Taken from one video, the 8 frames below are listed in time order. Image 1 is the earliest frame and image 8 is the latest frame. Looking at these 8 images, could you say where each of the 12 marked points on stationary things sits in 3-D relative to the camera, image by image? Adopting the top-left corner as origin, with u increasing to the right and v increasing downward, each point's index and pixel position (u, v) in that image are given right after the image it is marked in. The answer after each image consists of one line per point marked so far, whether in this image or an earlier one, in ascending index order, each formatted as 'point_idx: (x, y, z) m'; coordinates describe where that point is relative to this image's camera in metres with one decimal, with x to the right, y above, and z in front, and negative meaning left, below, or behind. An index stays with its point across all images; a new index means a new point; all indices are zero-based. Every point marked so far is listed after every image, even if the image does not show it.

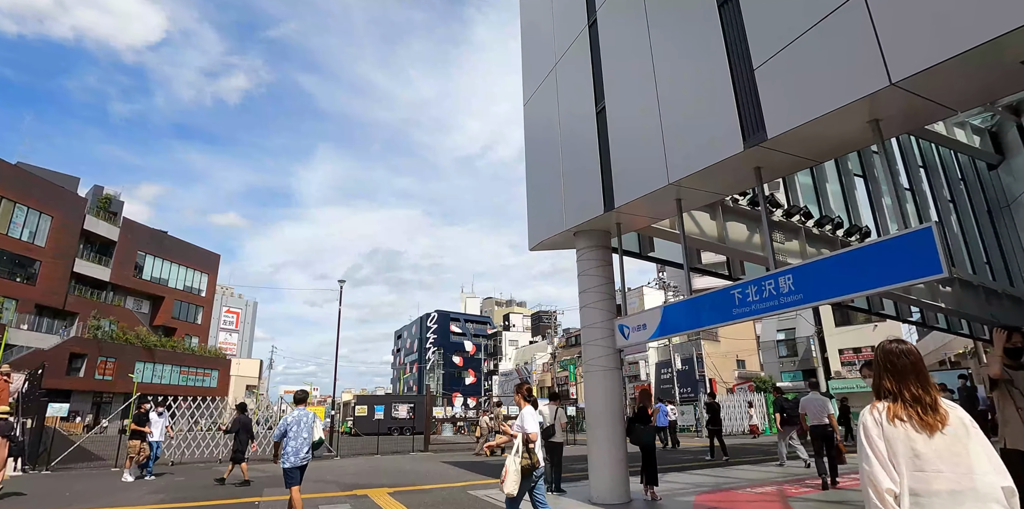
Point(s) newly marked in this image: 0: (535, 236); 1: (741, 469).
0: (+0.5, +0.3, +10.9) m
1: (+5.2, -4.8, +12.2) m
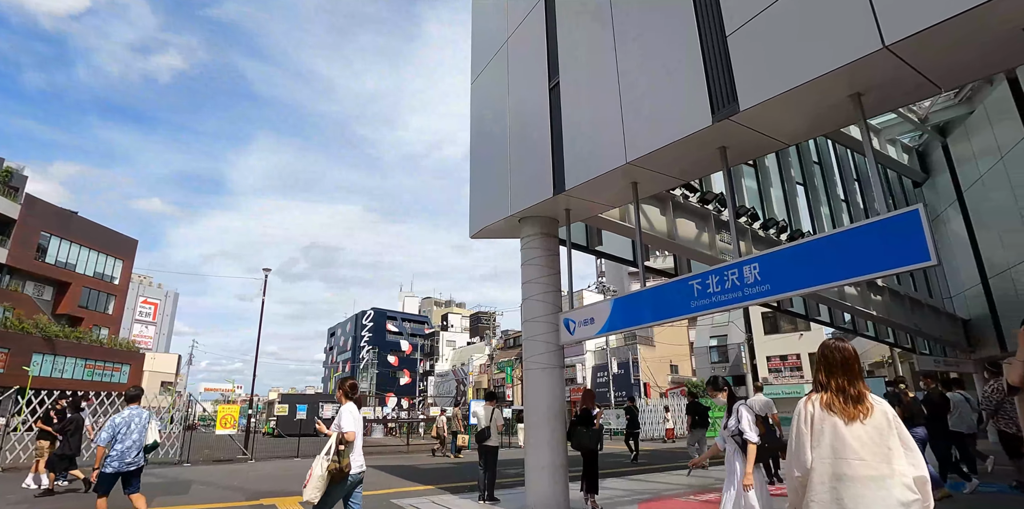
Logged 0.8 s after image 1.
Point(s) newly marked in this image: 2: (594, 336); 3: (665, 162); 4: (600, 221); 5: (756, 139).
0: (-0.6, +0.6, +10.0) m
1: (+3.7, -4.8, +11.8) m
2: (+1.1, -1.1, +7.4) m
3: (+1.9, +1.2, +6.7) m
4: (+1.6, +0.6, +9.9) m
5: (+2.8, +1.3, +5.9) m
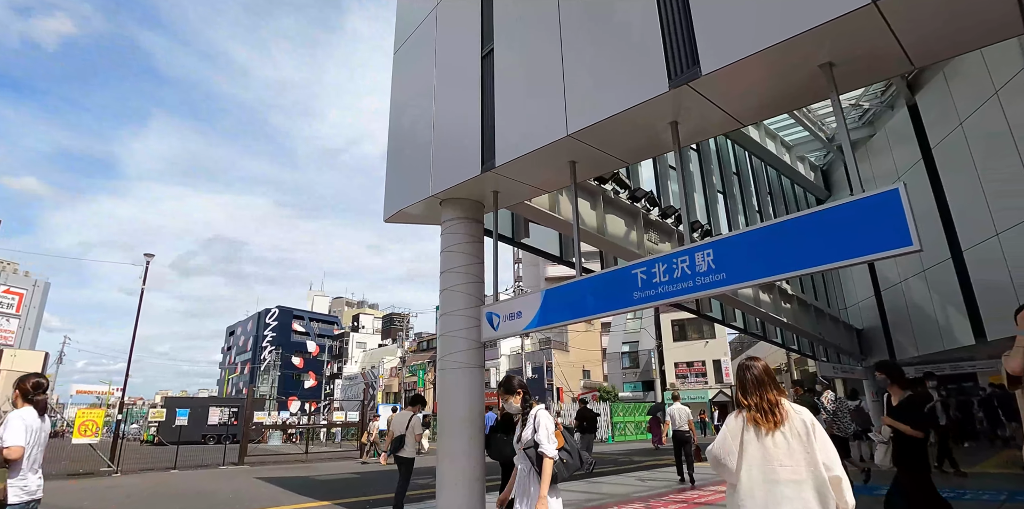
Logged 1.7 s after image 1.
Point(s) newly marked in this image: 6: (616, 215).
0: (-1.9, +0.8, +8.9) m
1: (+1.8, -4.7, +11.3) m
2: (+0.1, -0.9, +6.6) m
3: (+1.1, +1.3, +6.0) m
4: (+0.3, +0.7, +9.1) m
5: (+2.1, +1.4, +5.4) m
6: (+2.1, +0.8, +11.1) m
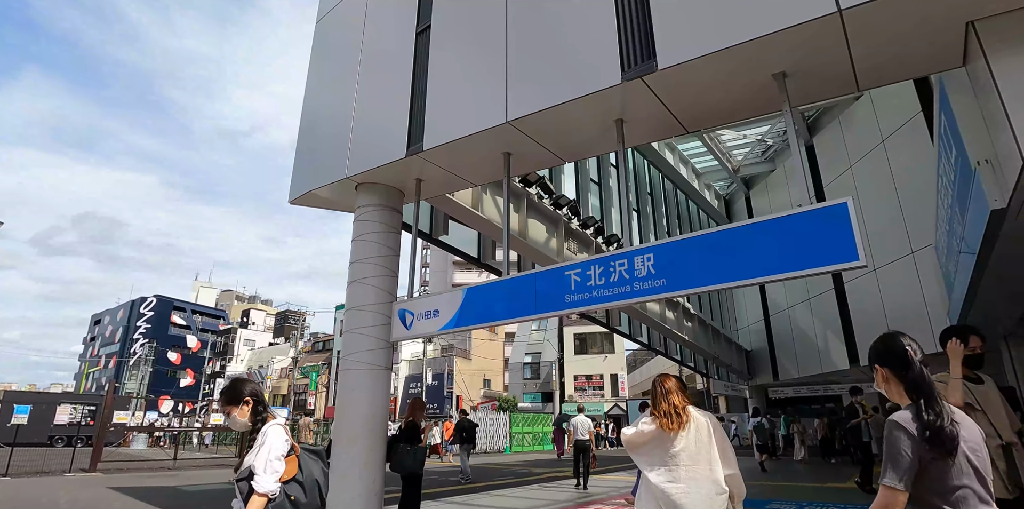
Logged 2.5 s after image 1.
0: (-3.1, +1.0, +8.0) m
1: (-0.2, -4.8, +10.9) m
2: (-0.9, -0.9, +6.0) m
3: (+0.4, +1.3, +5.7) m
4: (-1.0, +0.8, +8.6) m
5: (+1.5, +1.3, +5.2) m
6: (+0.5, +0.7, +10.9) m
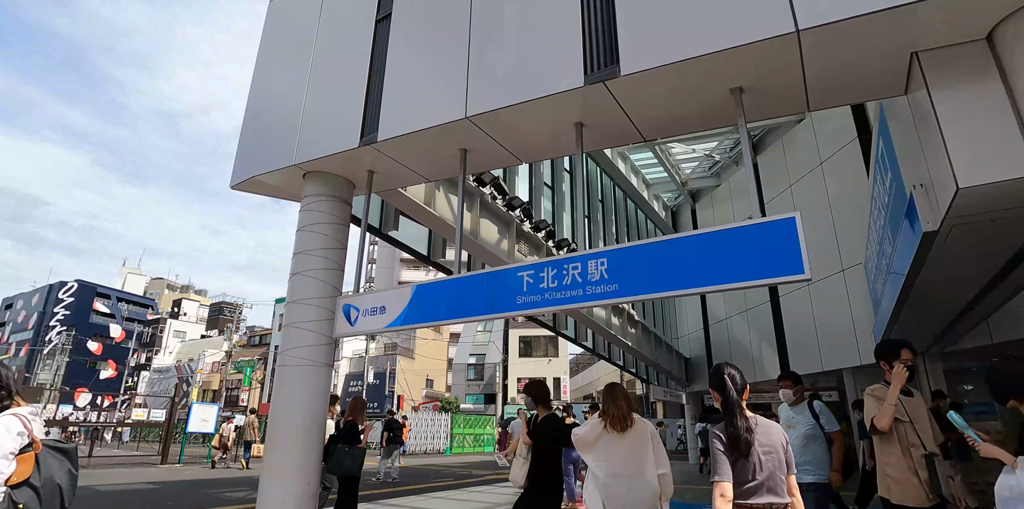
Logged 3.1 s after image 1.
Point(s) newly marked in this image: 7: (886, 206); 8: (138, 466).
0: (-3.7, +1.2, +7.6) m
1: (-1.4, -4.8, +10.7) m
2: (-1.4, -0.8, +5.8) m
3: (0.0, +1.3, +5.6) m
4: (-1.7, +0.8, +8.4) m
5: (+1.1, +1.3, +5.3) m
6: (-0.4, +0.7, +10.8) m
7: (+4.4, +0.6, +6.4) m
8: (-11.7, -6.6, +17.0) m
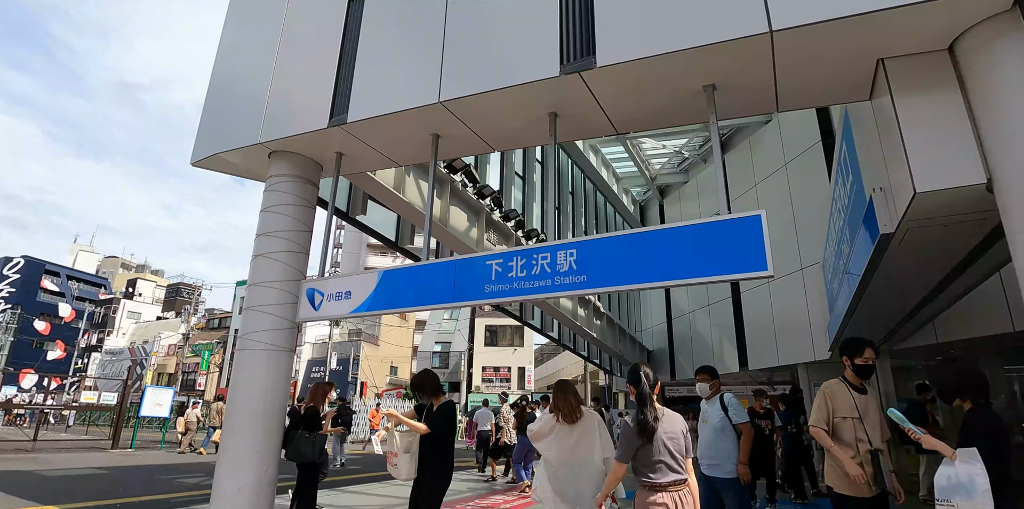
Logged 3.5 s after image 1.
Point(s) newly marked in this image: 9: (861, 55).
0: (-4.1, +1.5, +7.4) m
1: (-2.1, -4.5, +10.6) m
2: (-1.8, -0.6, +5.7) m
3: (-0.3, +1.4, +5.5) m
4: (-2.1, +1.1, +8.2) m
5: (+0.8, +1.3, +5.3) m
6: (-1.0, +0.9, +10.7) m
7: (+4.1, +0.6, +6.6) m
8: (-12.8, -5.9, +16.4) m
9: (+2.6, +1.5, +4.1) m
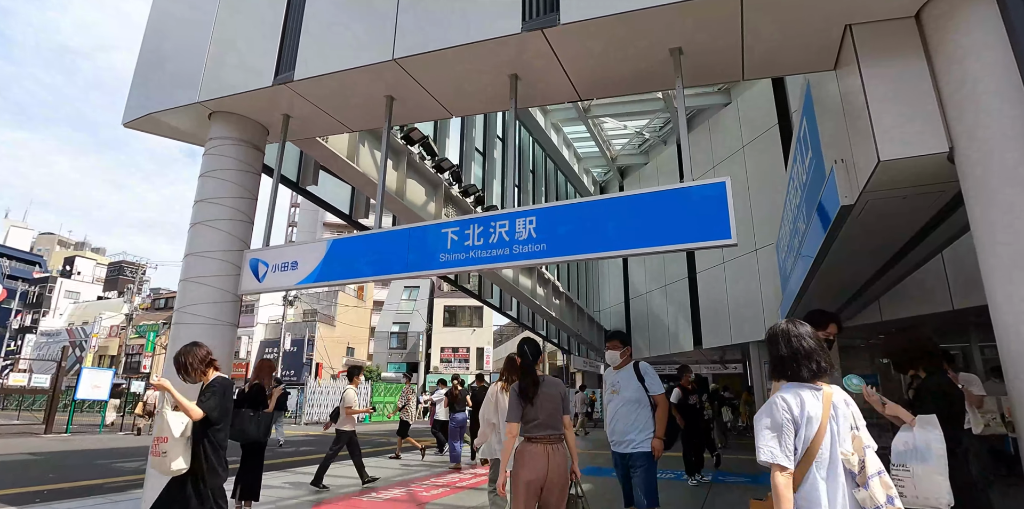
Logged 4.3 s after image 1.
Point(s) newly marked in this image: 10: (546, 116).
0: (-4.6, +1.9, +6.8) m
1: (-3.0, -4.0, +10.4) m
2: (-2.2, -0.3, +5.4) m
3: (-0.7, +1.7, +5.2) m
4: (-2.7, +1.5, +7.8) m
5: (+0.4, +1.6, +5.1) m
6: (-1.8, +1.4, +10.4) m
7: (+3.6, +0.9, +6.7) m
8: (-14.1, -5.1, +15.4) m
9: (+2.3, +1.7, +4.0) m
10: (+1.1, +4.5, +17.6) m
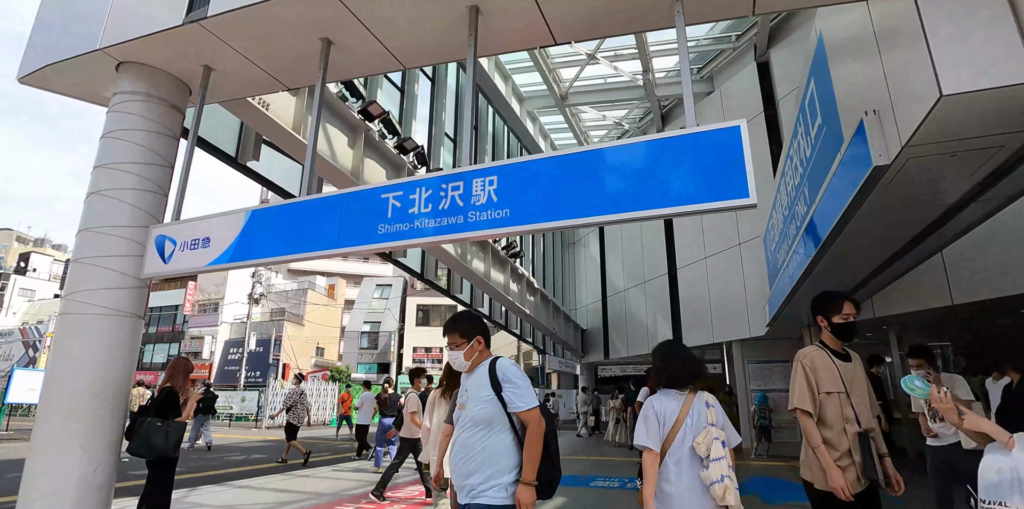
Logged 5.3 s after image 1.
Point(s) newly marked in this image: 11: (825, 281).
0: (-5.0, +2.1, +5.7) m
1: (-3.5, -3.8, +9.4) m
2: (-2.5, -0.1, +4.4) m
3: (-1.0, +1.9, +4.3) m
4: (-3.1, +1.7, +6.8) m
5: (+0.1, +1.8, +4.2) m
6: (-2.3, +1.6, +9.4) m
7: (+3.2, +1.0, +5.9) m
8: (-14.8, -4.8, +13.9) m
9: (+2.1, +1.9, +3.2) m
10: (+0.3, +4.6, +16.8) m
11: (+4.2, -0.4, +7.4) m
